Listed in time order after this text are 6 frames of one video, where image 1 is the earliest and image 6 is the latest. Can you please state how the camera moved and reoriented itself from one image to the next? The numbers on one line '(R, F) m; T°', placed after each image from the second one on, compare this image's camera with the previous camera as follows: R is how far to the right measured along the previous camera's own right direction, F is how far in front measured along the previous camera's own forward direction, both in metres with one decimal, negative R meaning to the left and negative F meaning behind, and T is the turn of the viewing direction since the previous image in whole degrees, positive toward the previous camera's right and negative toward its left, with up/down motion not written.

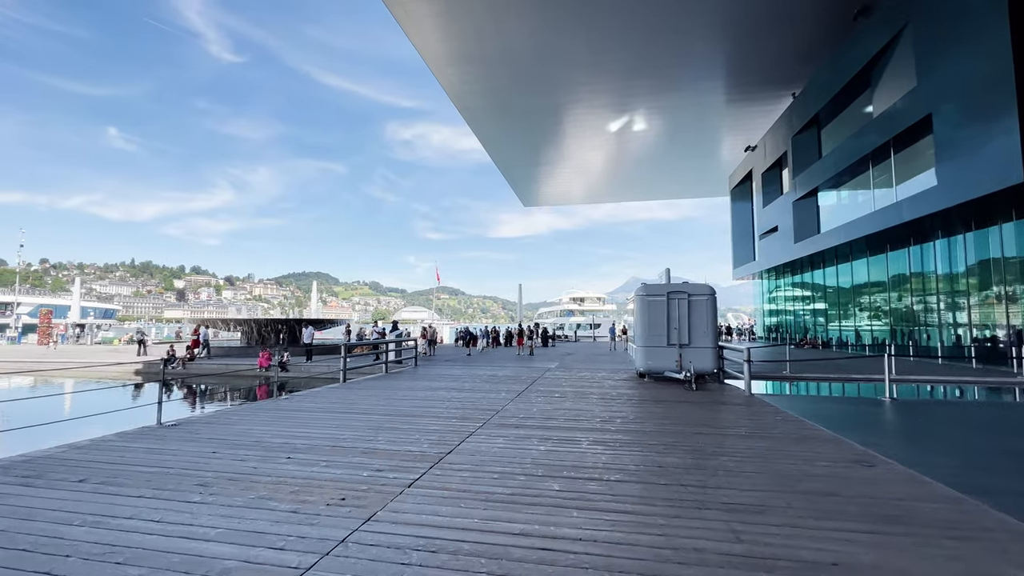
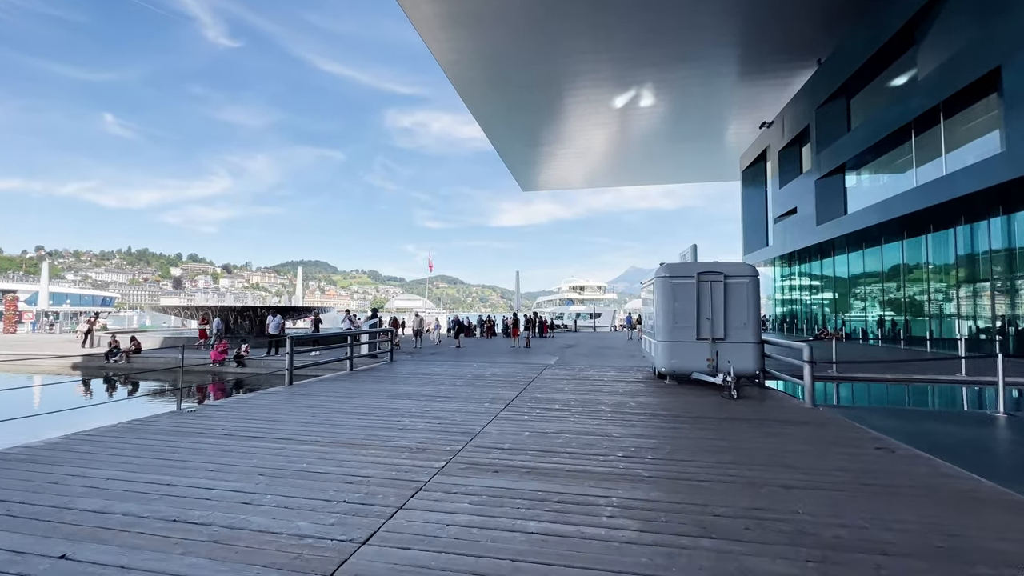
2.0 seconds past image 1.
(+0.2, +2.2) m; 0°
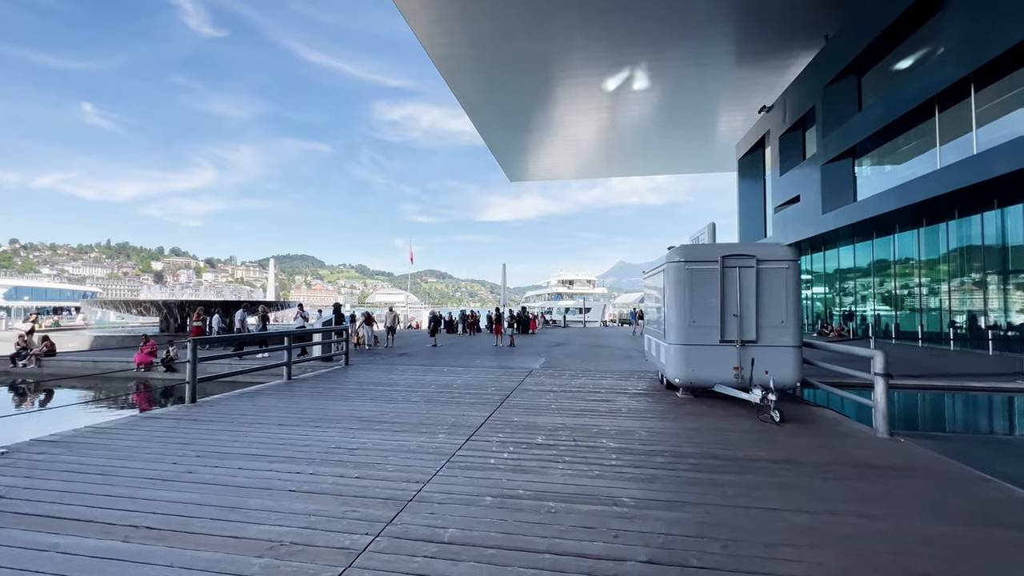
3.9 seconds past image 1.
(+0.3, +2.0) m; +1°
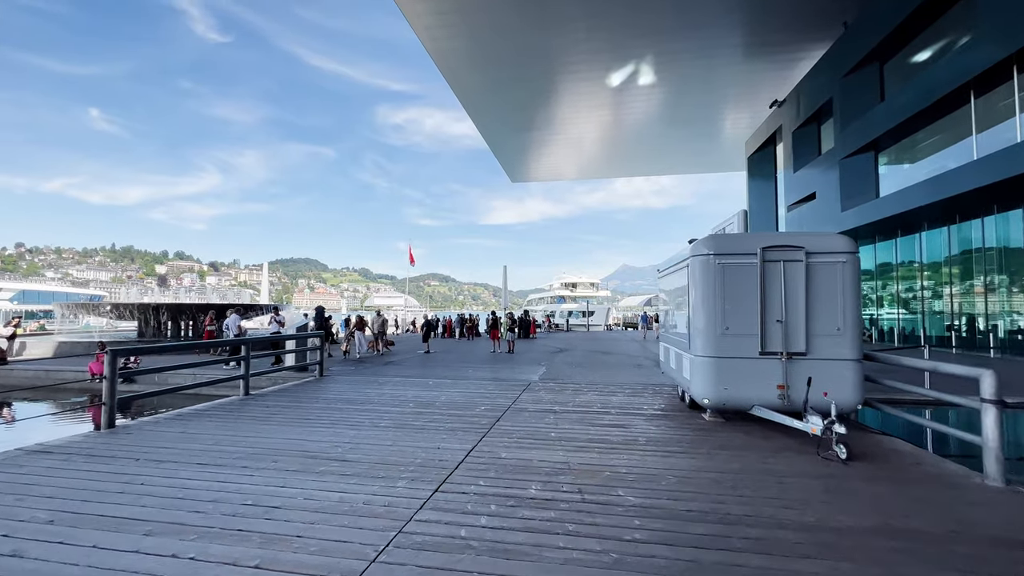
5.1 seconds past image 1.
(+0.2, +1.2) m; 0°
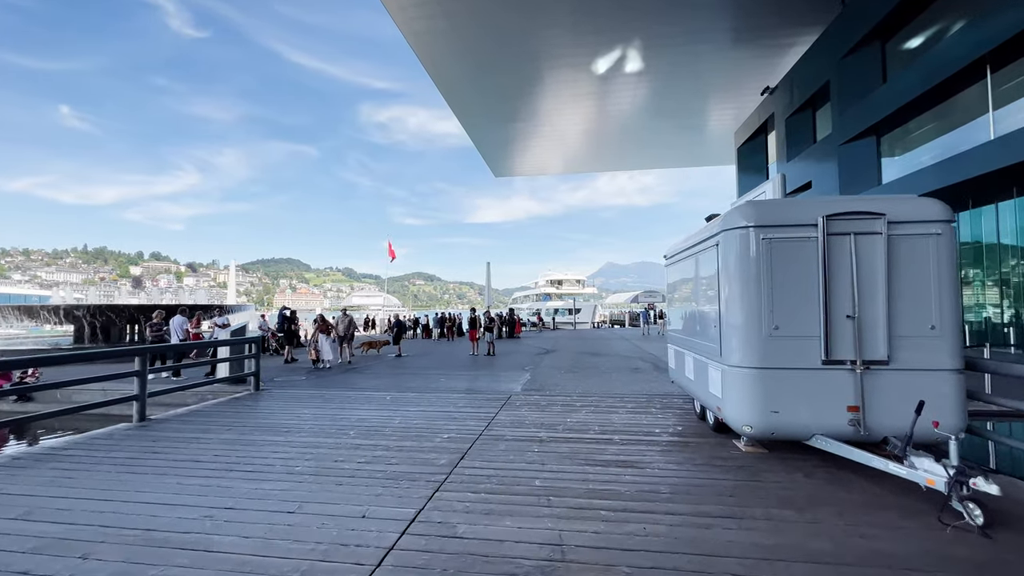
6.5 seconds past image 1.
(+0.2, +1.6) m; +2°
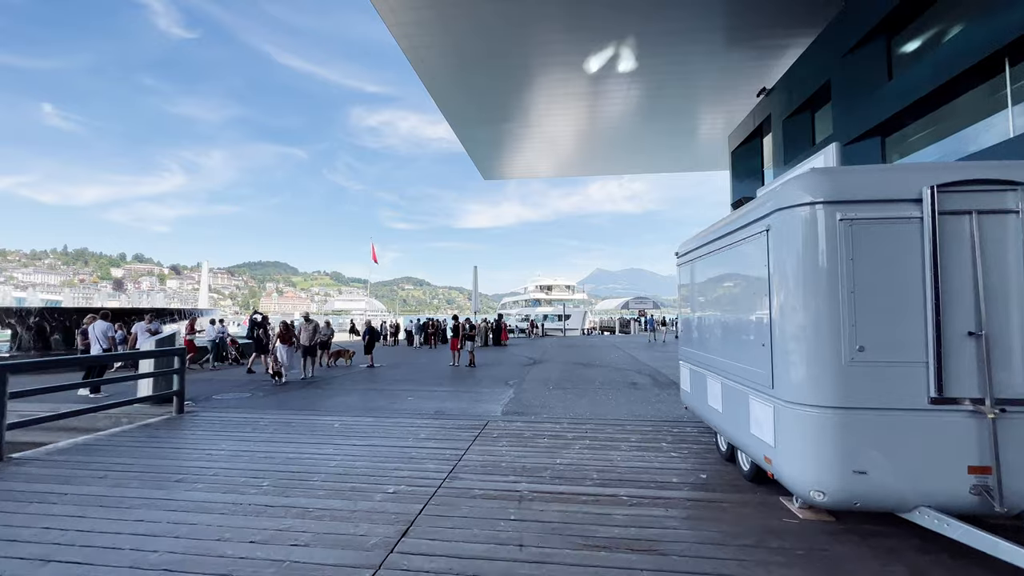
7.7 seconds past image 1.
(+0.2, +1.3) m; +1°
